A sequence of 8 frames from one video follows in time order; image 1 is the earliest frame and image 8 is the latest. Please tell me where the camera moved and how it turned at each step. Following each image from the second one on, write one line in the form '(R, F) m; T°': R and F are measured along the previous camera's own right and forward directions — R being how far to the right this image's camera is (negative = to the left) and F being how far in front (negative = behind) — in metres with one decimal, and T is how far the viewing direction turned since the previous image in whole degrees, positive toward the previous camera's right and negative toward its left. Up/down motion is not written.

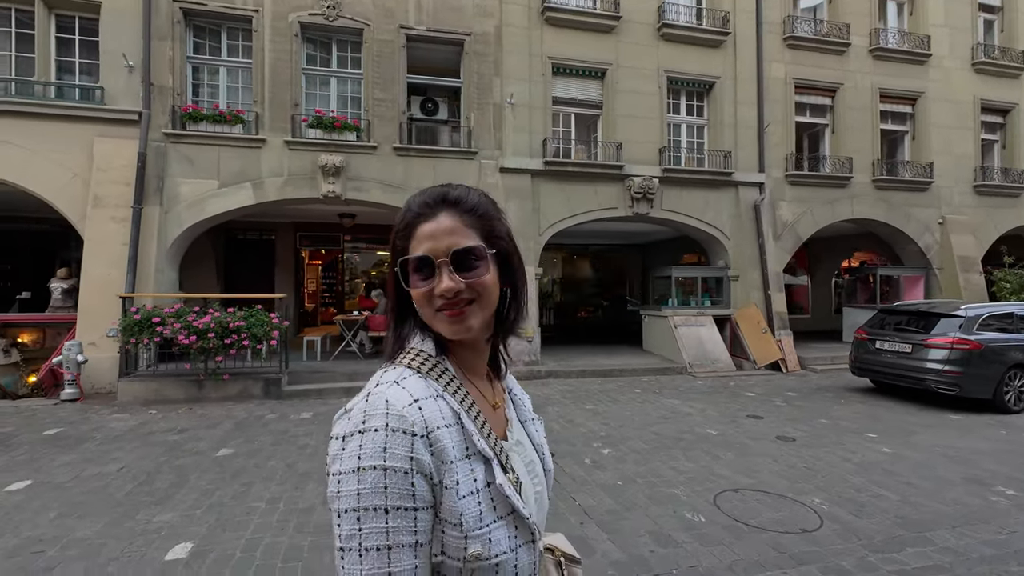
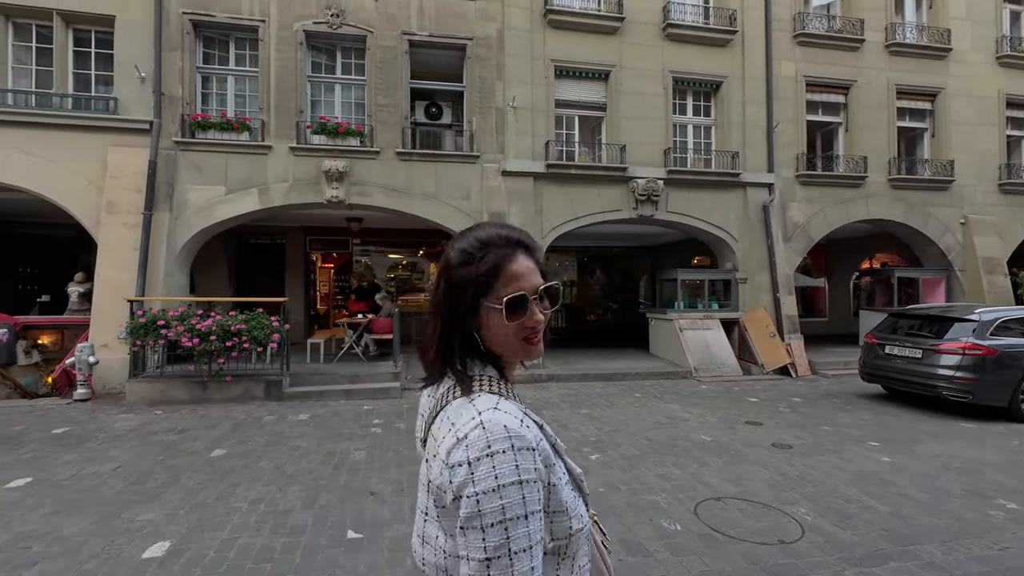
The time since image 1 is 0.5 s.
(+0.4, 0.0) m; -2°
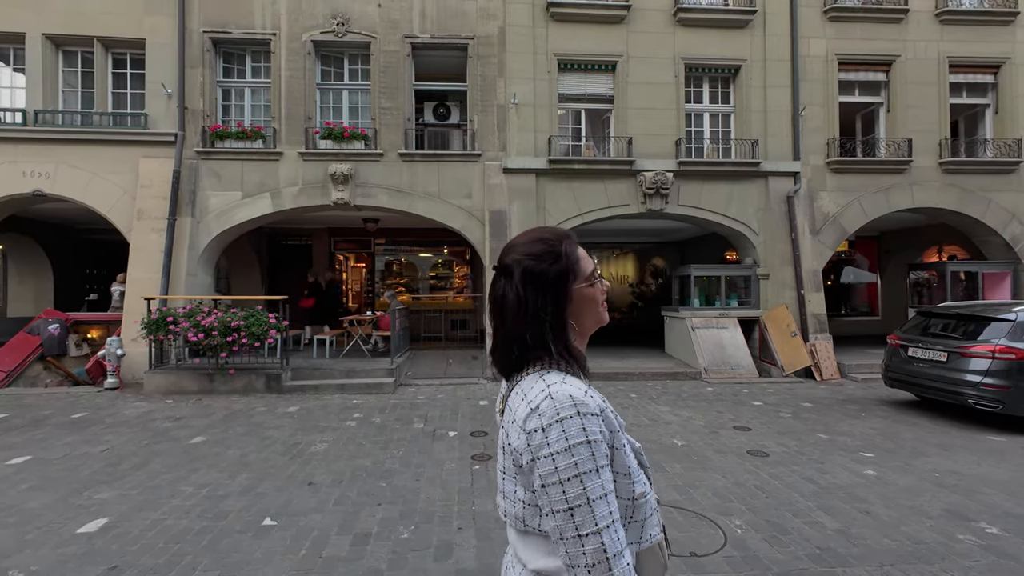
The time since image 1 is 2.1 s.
(+1.2, +0.1) m; -7°
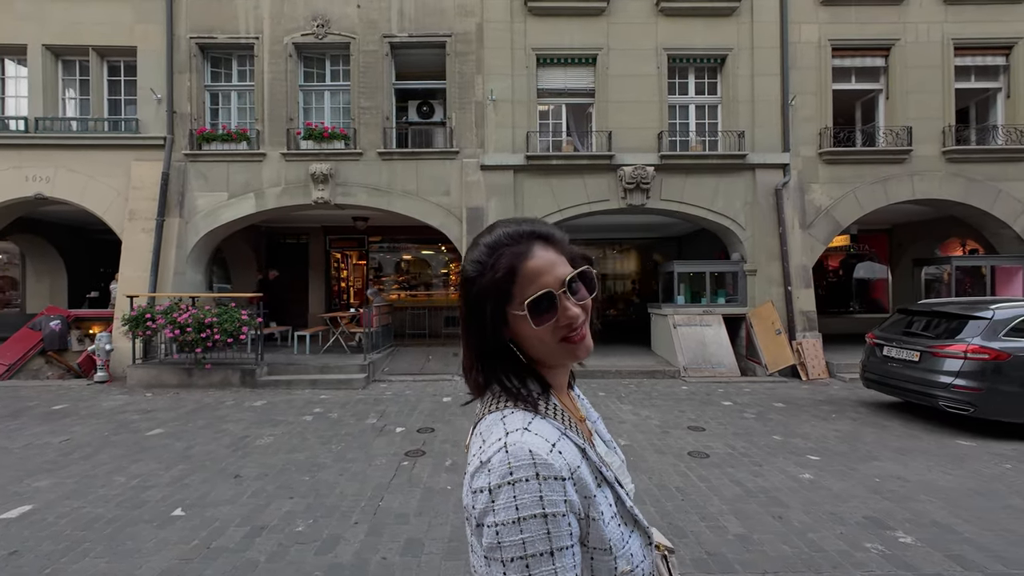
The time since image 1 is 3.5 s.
(+1.1, +0.1) m; -4°
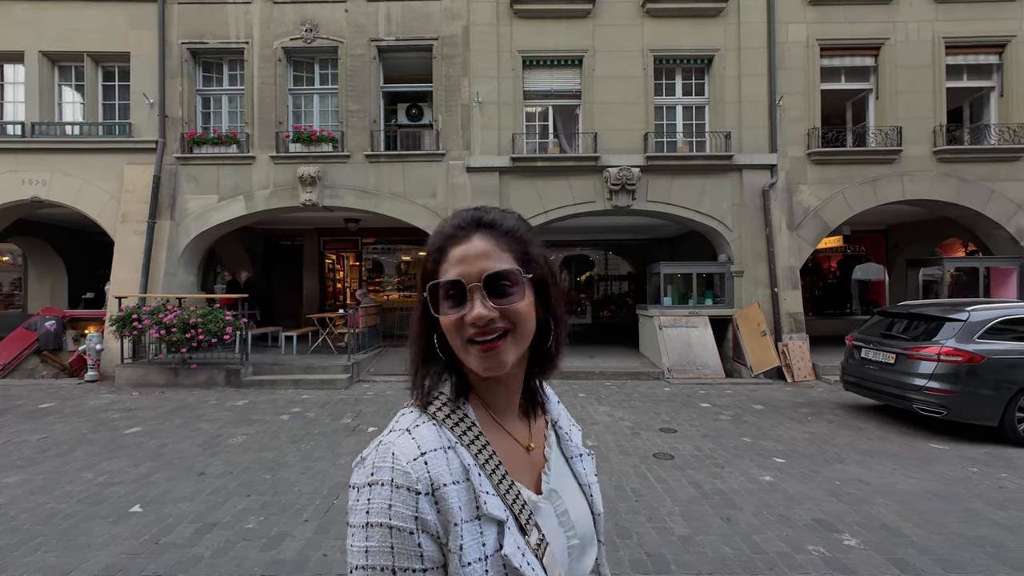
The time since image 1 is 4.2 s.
(+0.5, 0.0) m; -1°
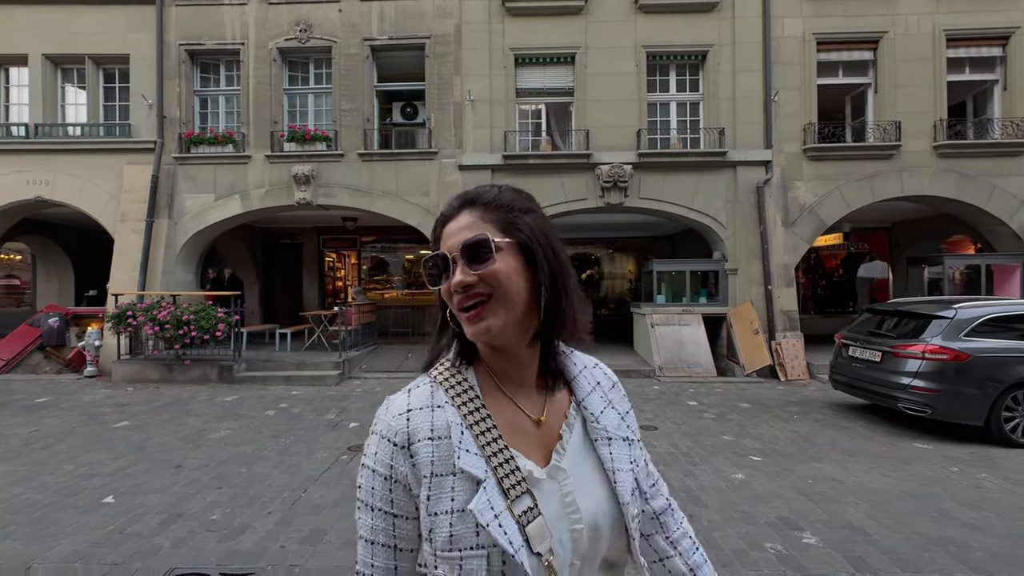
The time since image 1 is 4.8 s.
(+0.4, 0.0) m; -1°
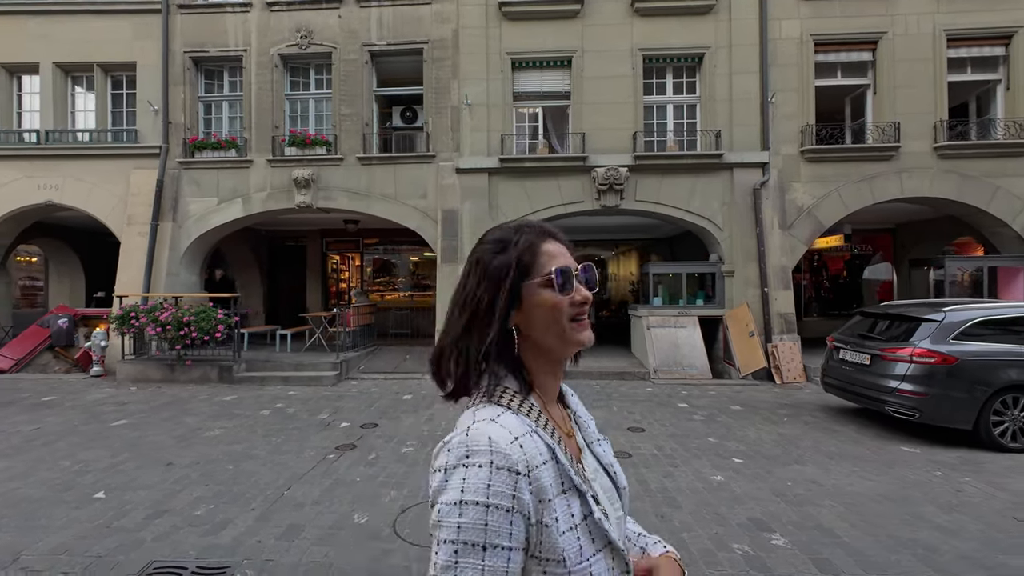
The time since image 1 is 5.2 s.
(+0.3, -0.1) m; -1°
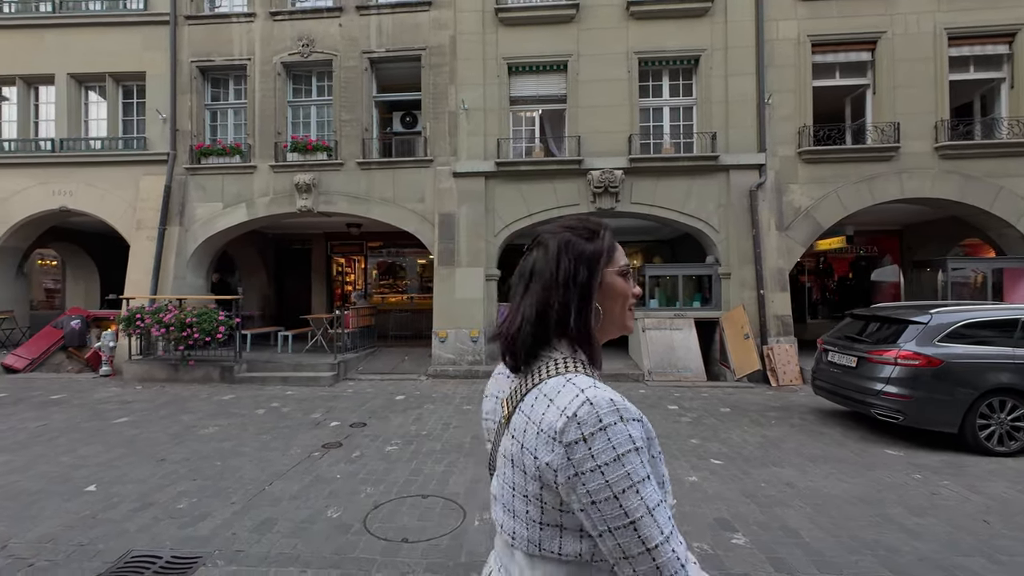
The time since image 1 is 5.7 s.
(+0.4, -0.1) m; -2°
